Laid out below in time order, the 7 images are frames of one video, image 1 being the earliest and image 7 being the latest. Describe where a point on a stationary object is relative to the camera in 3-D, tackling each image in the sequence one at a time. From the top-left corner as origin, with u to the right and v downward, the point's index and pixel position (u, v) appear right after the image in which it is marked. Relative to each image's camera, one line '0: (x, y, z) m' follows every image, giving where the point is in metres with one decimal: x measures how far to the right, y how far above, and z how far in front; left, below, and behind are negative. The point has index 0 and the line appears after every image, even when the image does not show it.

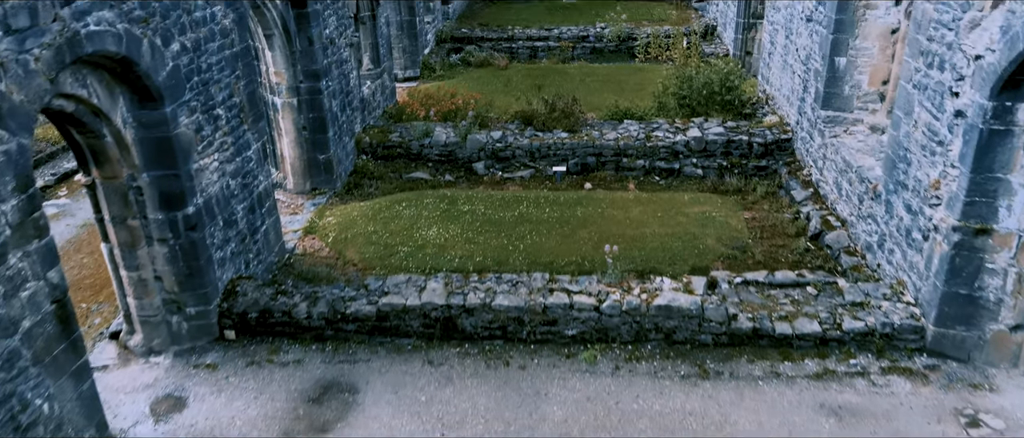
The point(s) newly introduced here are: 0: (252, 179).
0: (-2.2, +0.3, +6.2) m
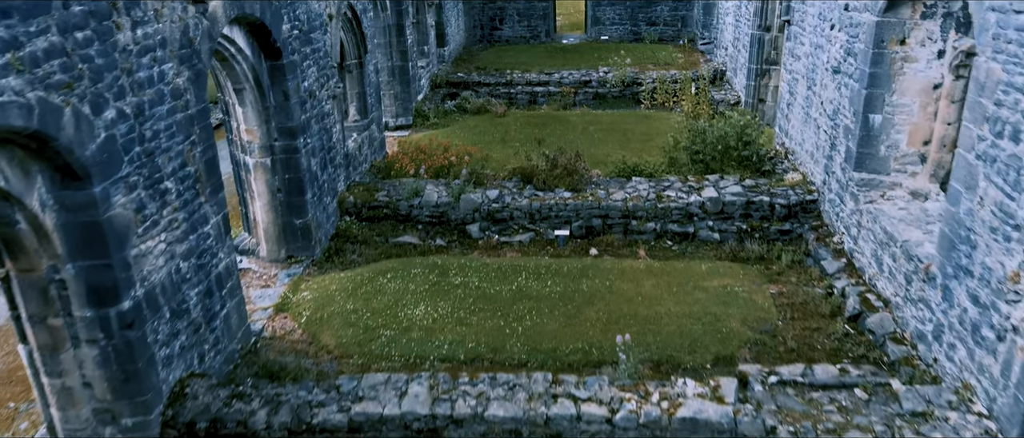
0: (-2.2, -0.3, +5.4) m
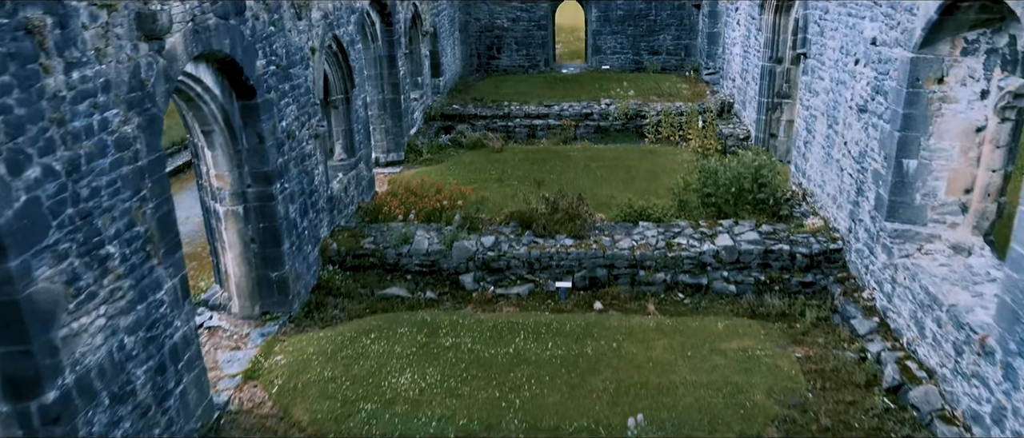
0: (-2.2, -0.7, +4.7) m
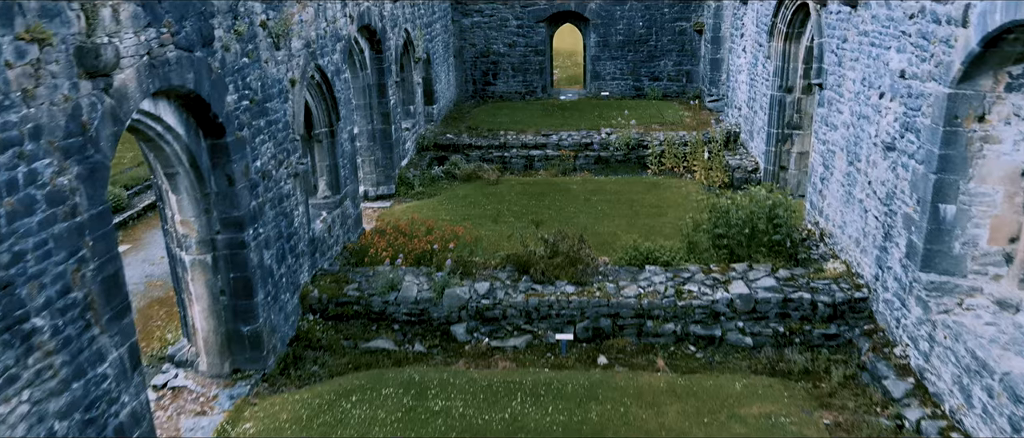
0: (-2.3, -1.0, +4.1) m
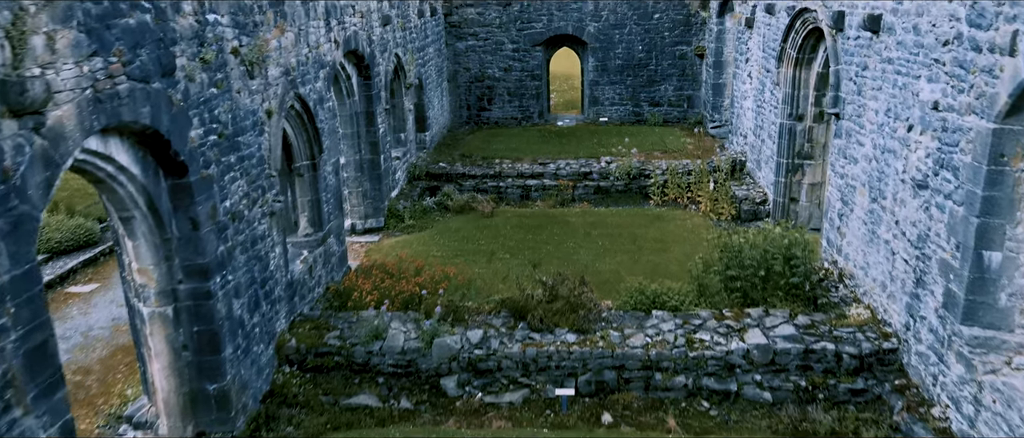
0: (-2.3, -1.3, +3.5) m
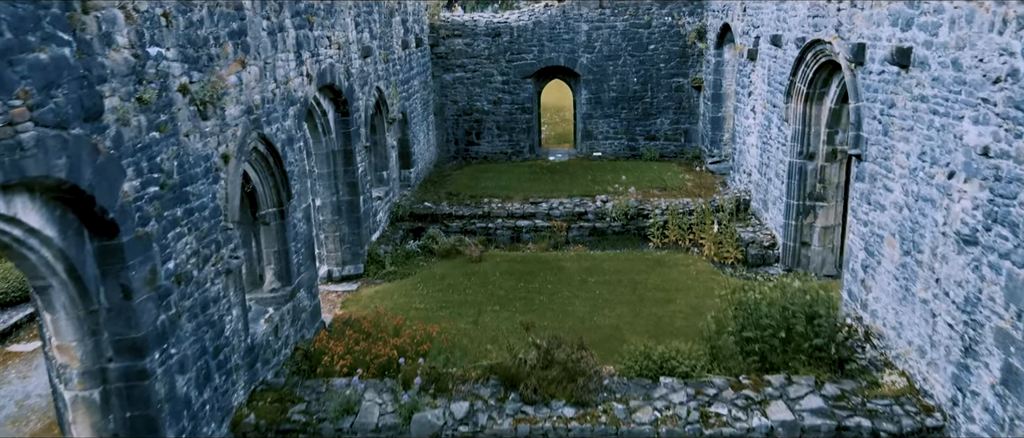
0: (-2.3, -1.7, +2.7) m
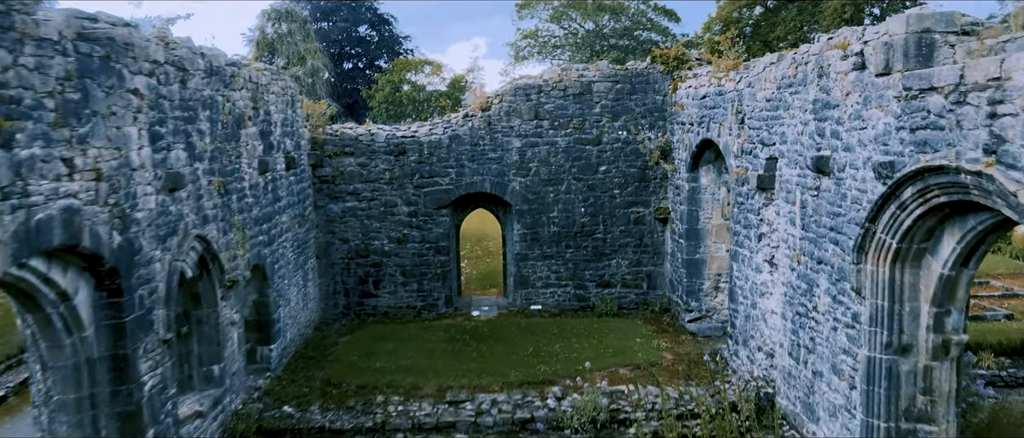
0: (-2.2, -2.5, -1.6) m
